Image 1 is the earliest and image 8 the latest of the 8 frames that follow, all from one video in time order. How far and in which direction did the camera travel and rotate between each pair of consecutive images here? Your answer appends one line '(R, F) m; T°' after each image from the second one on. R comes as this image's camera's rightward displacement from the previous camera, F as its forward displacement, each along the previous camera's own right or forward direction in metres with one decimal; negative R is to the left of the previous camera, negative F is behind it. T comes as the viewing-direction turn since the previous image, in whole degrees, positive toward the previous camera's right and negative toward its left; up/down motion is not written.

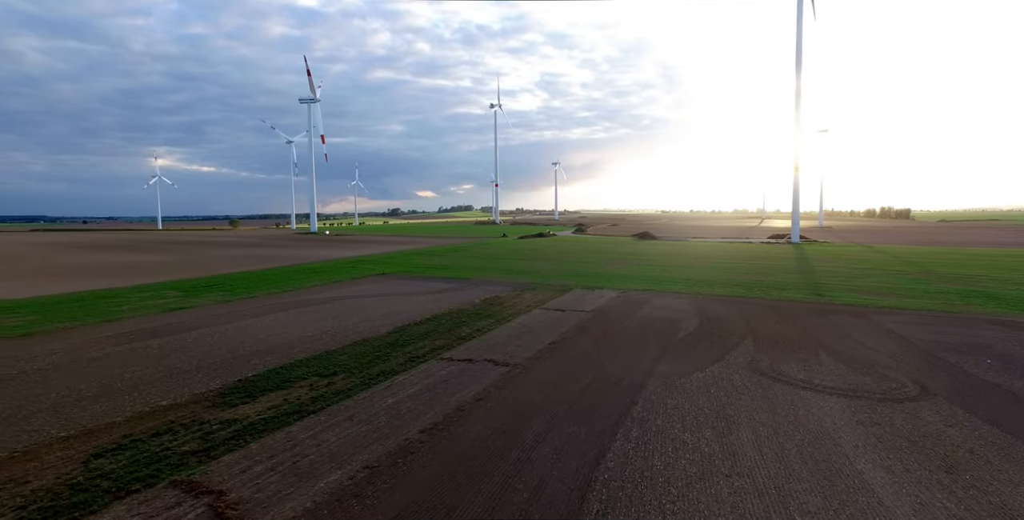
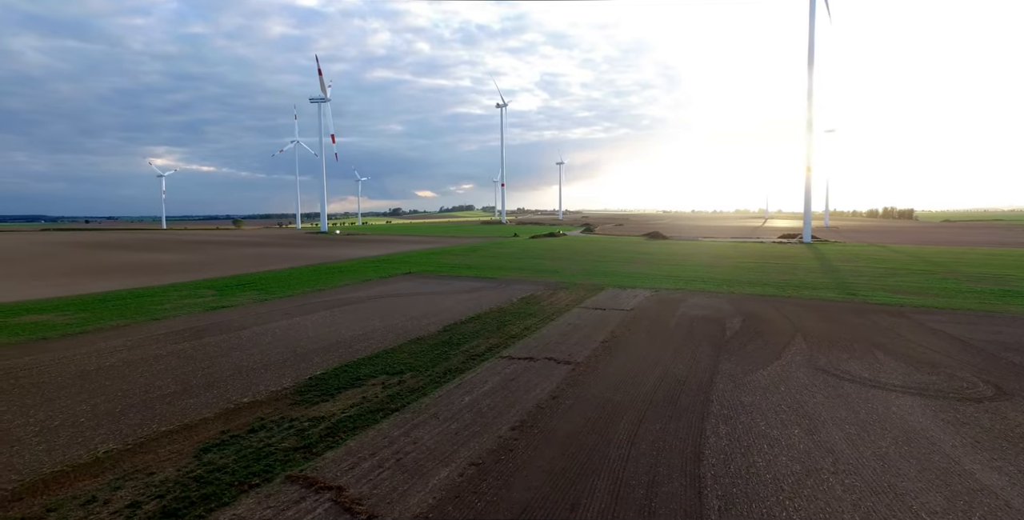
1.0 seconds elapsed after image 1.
(-1.0, 0.0) m; 0°
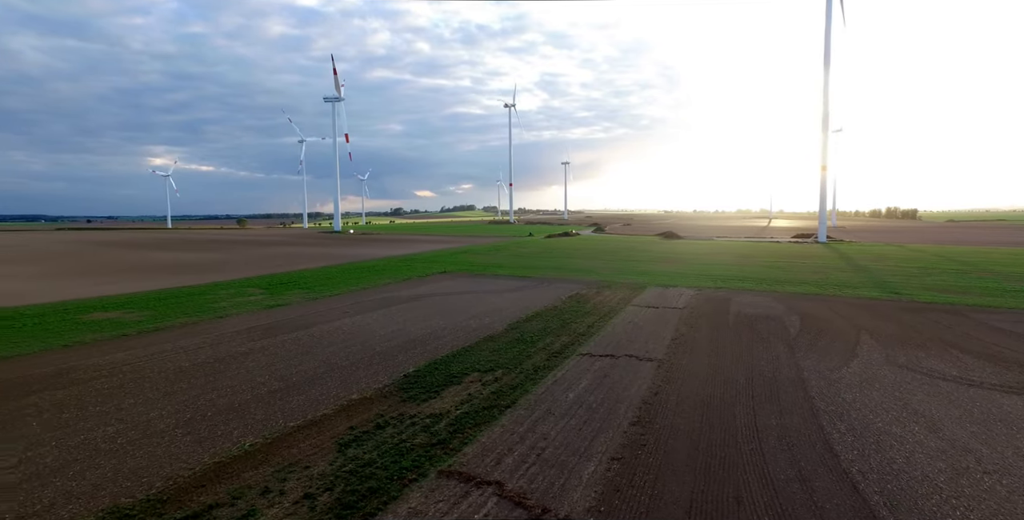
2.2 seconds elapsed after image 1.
(-1.4, 0.0) m; 0°
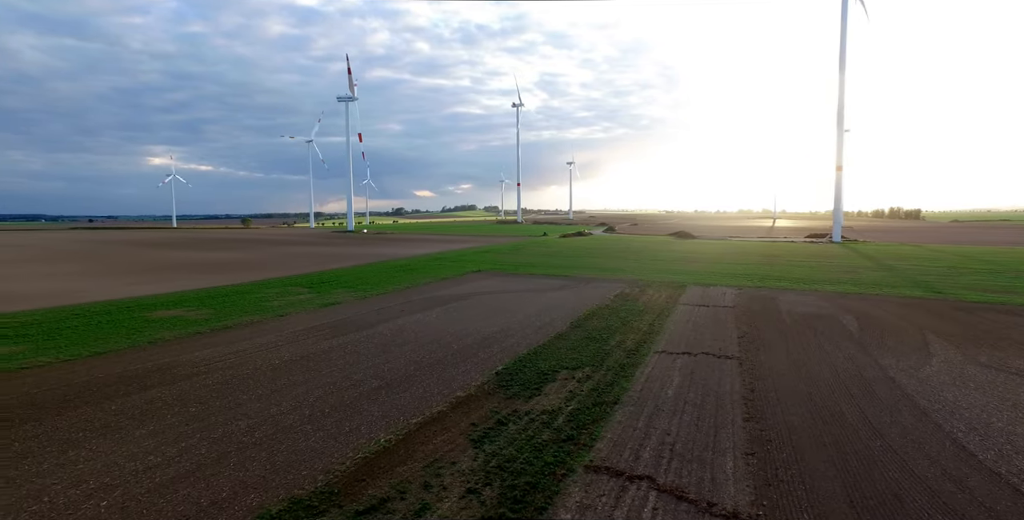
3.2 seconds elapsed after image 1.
(-1.4, 0.0) m; 0°
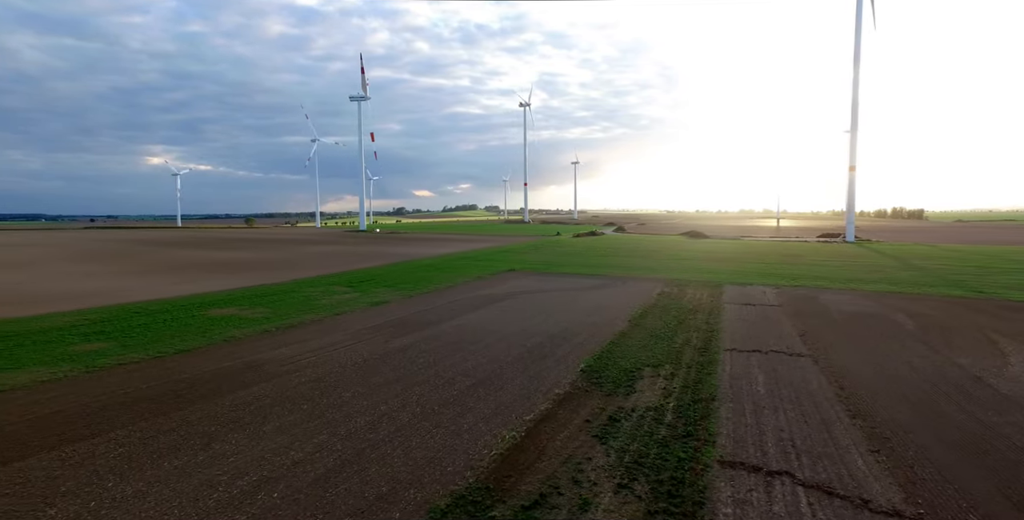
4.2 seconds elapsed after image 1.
(-1.3, 0.0) m; 0°
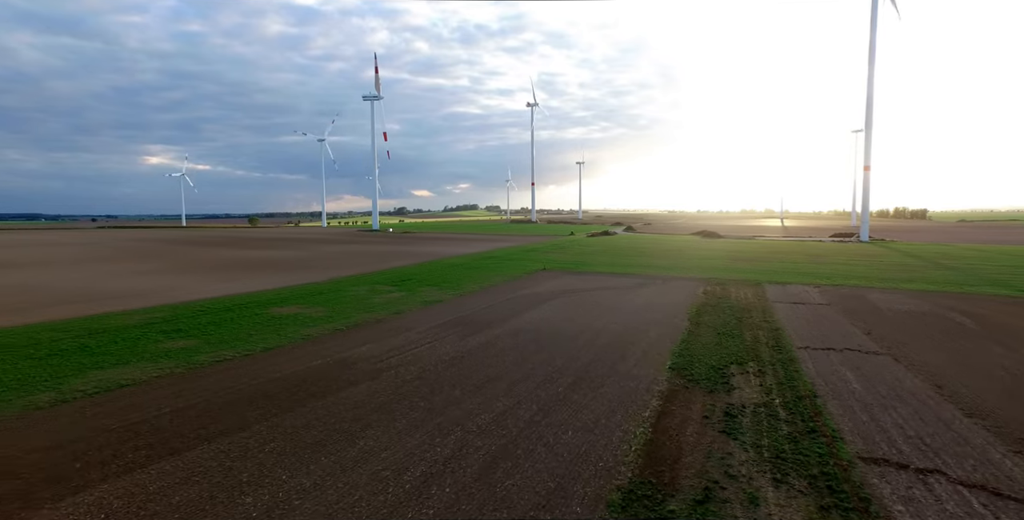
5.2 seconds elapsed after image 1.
(-1.4, 0.0) m; 0°
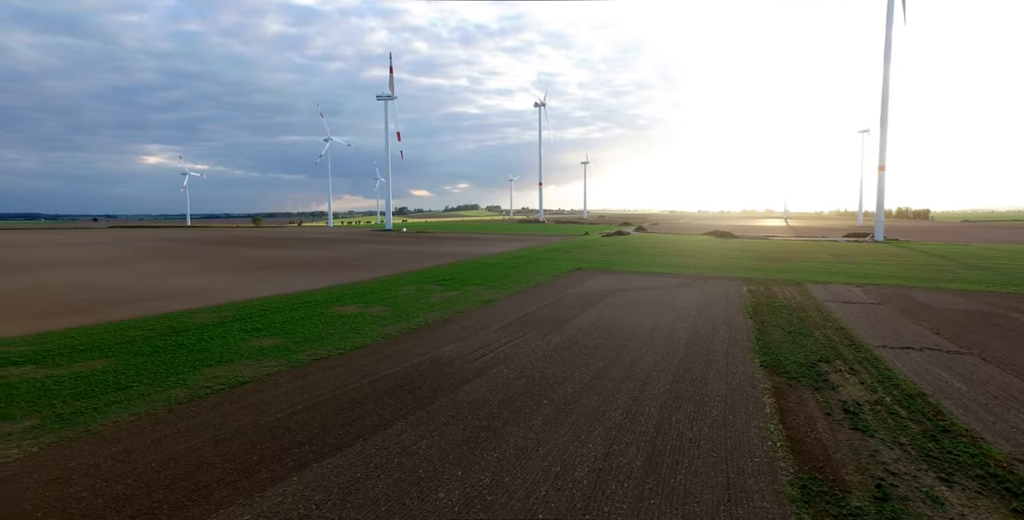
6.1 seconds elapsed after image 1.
(-1.4, 0.0) m; 0°
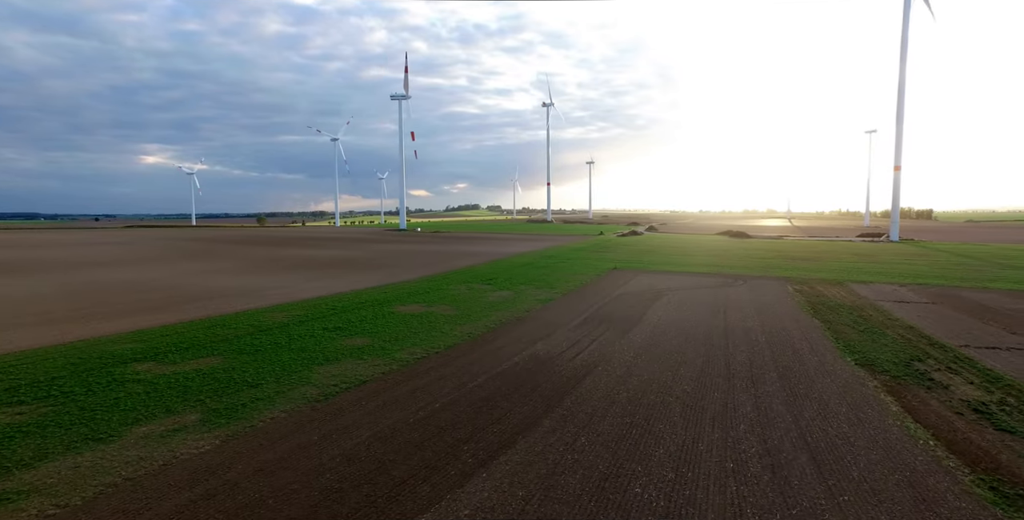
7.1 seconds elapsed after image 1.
(-1.5, 0.0) m; 0°
